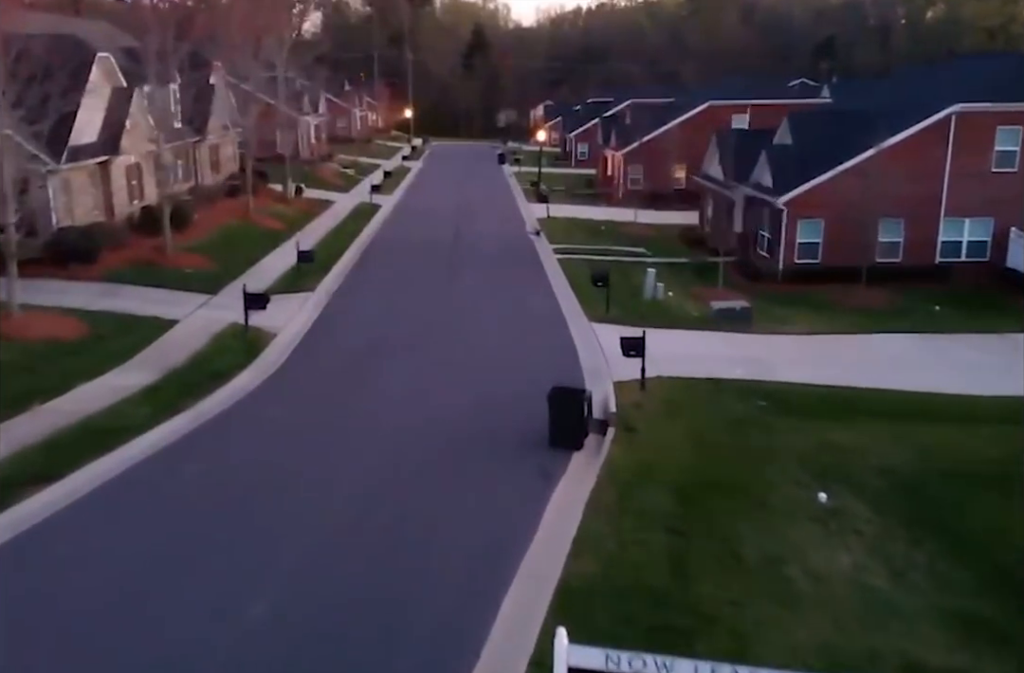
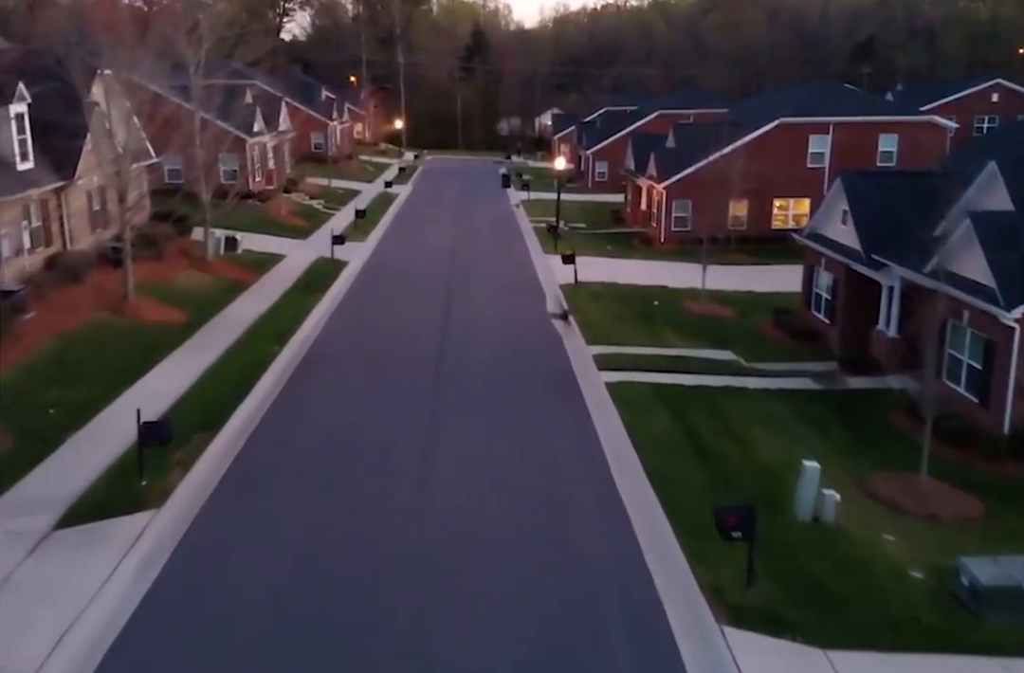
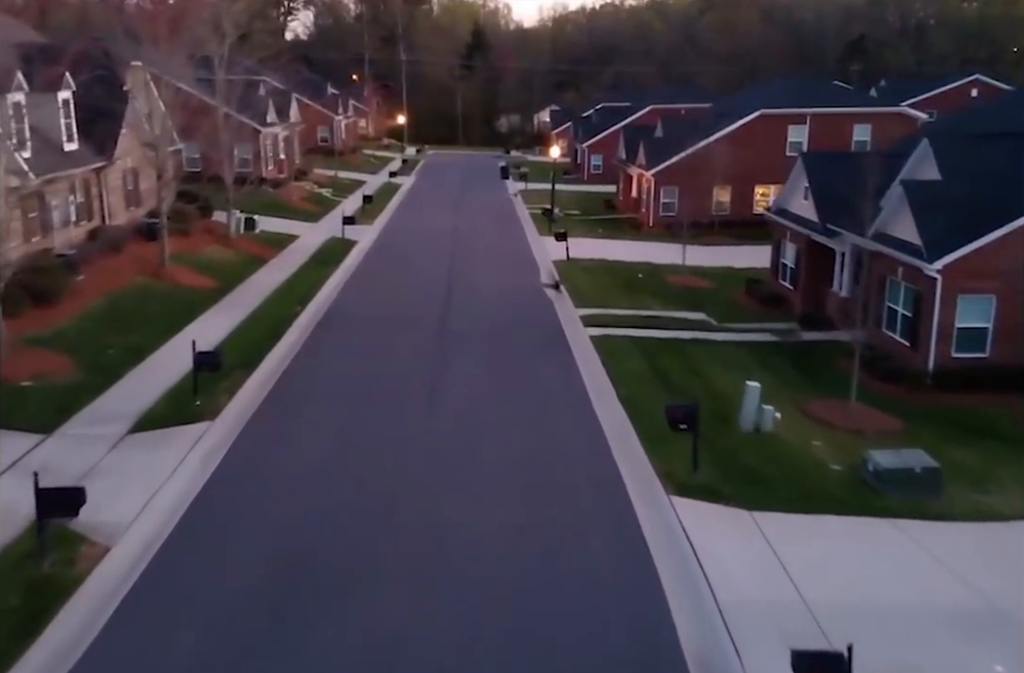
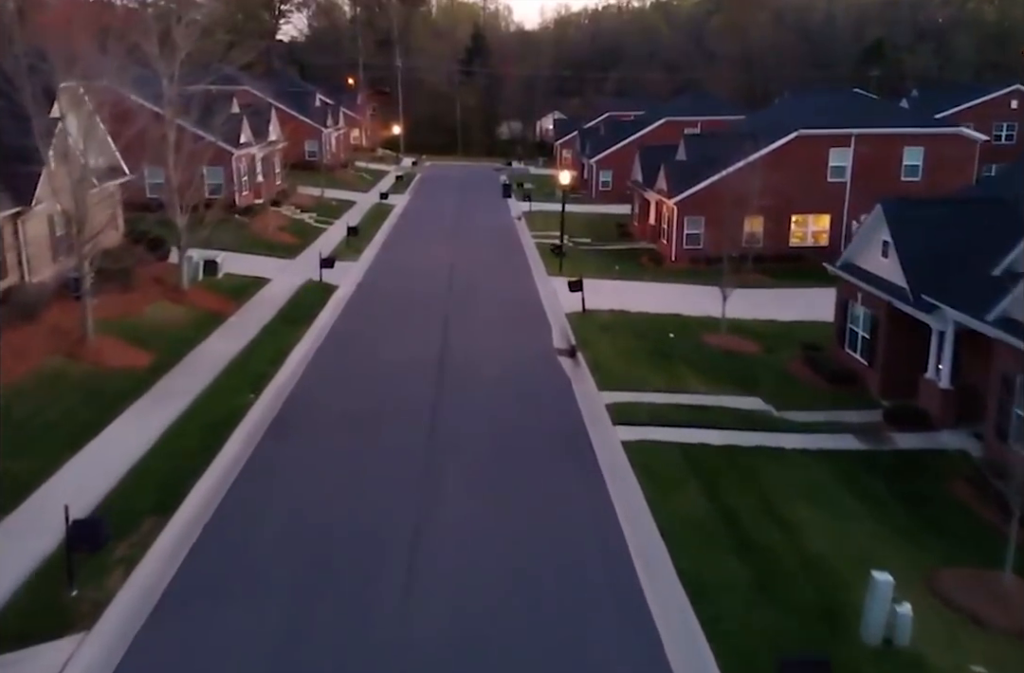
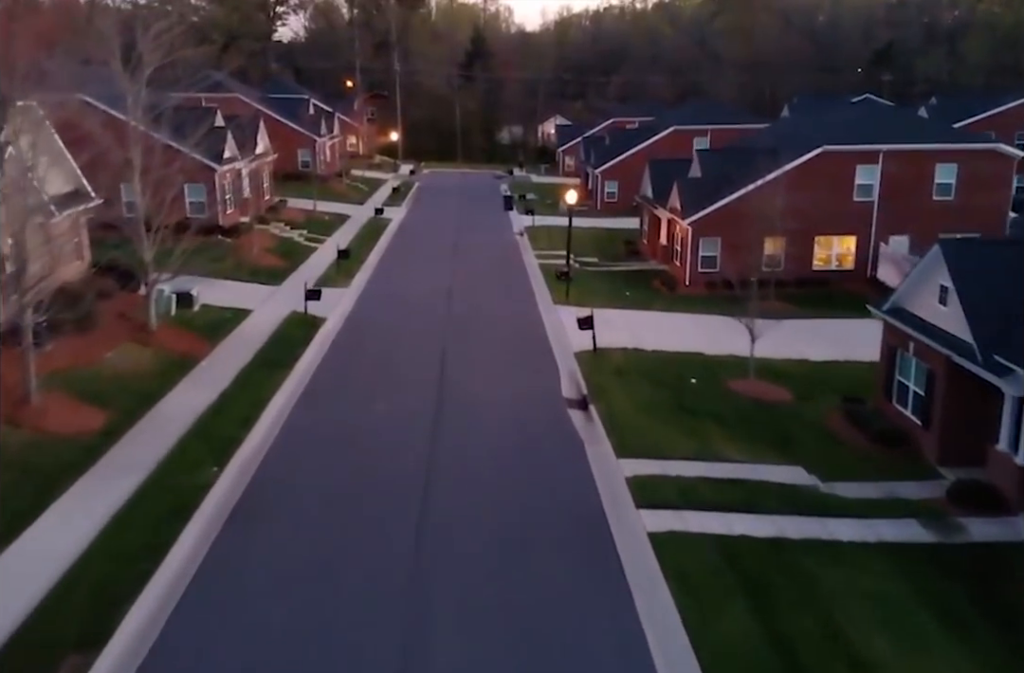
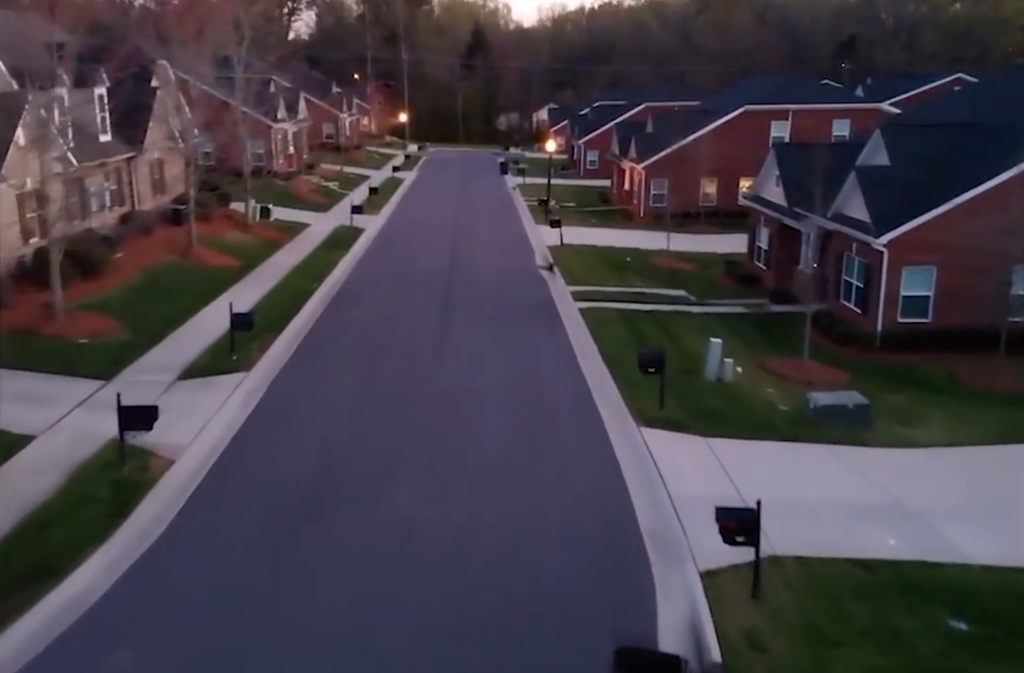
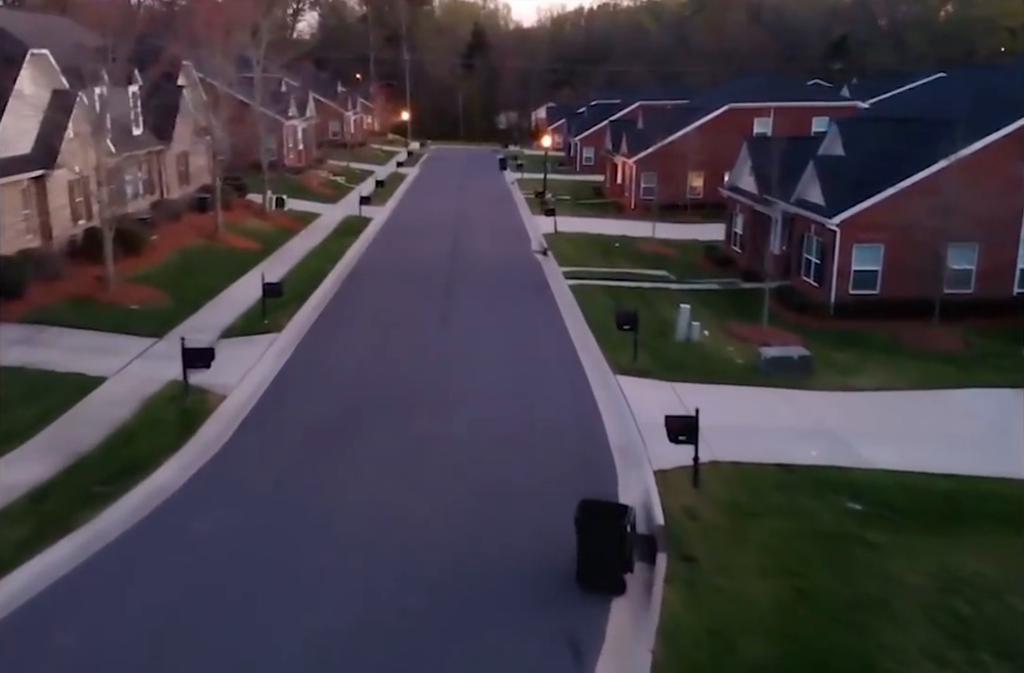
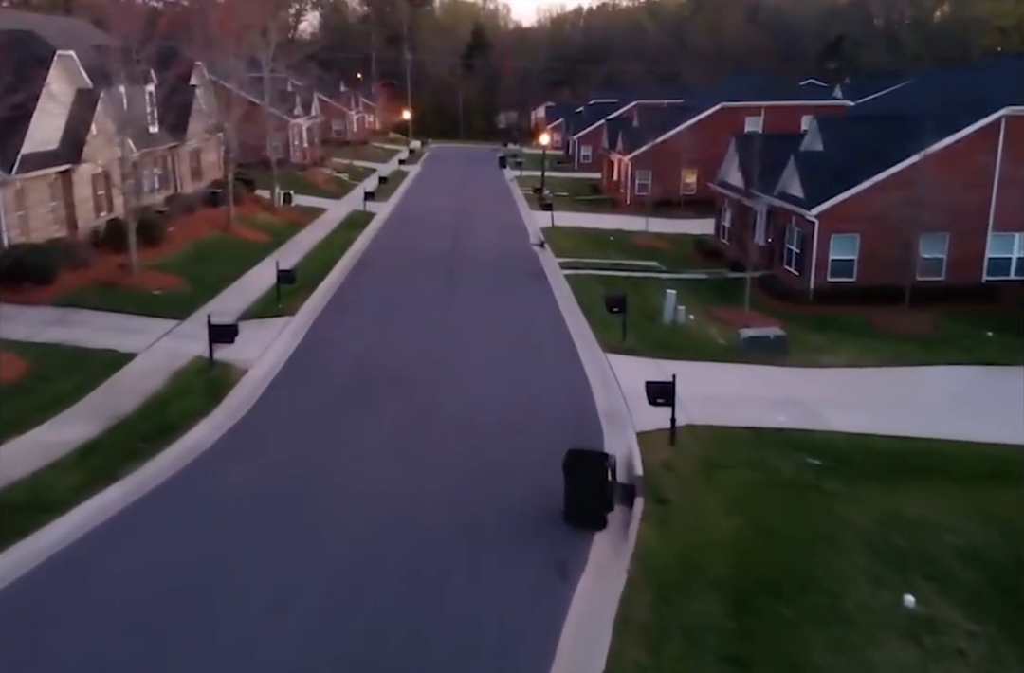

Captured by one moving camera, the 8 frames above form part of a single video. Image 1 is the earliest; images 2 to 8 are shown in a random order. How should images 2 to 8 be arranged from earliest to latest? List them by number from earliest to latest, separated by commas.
8, 7, 6, 3, 2, 4, 5
